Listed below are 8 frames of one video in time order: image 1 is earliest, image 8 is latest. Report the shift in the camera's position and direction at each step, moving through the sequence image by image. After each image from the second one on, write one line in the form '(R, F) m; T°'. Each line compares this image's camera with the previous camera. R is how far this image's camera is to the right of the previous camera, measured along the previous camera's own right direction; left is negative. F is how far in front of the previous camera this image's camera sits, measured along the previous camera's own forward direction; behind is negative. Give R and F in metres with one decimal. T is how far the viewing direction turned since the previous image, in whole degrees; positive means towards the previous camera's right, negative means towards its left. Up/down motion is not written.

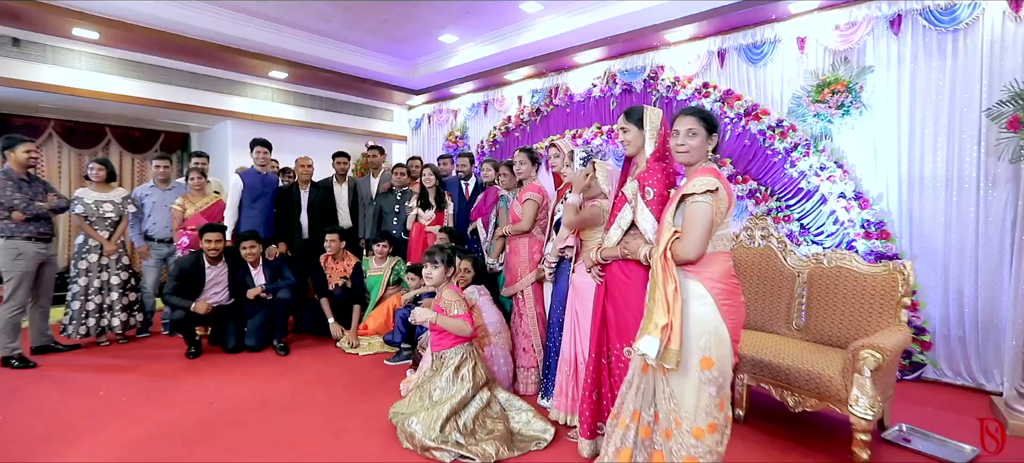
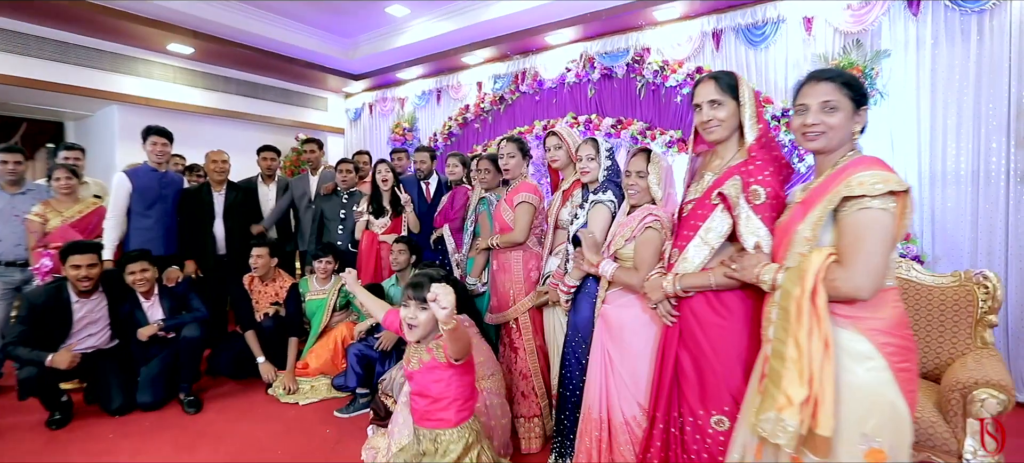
(-0.3, +0.7) m; +8°
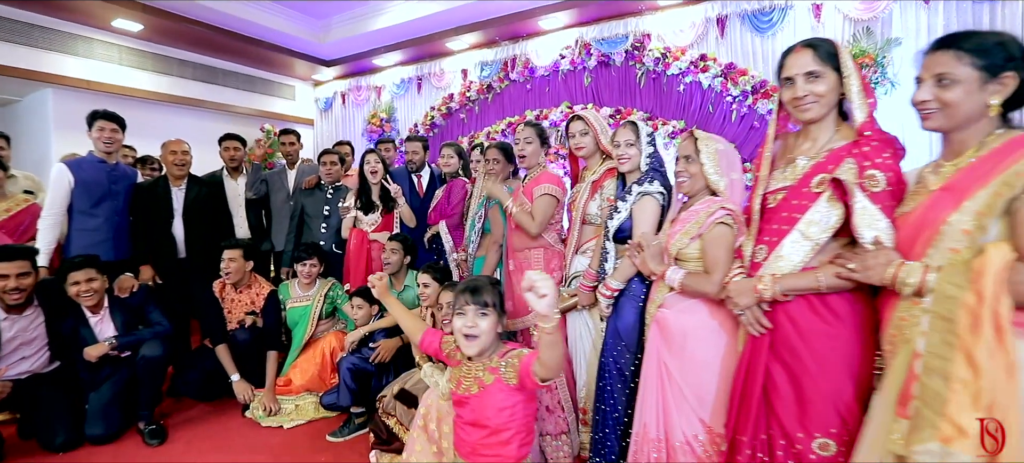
(-0.3, +0.3) m; +5°
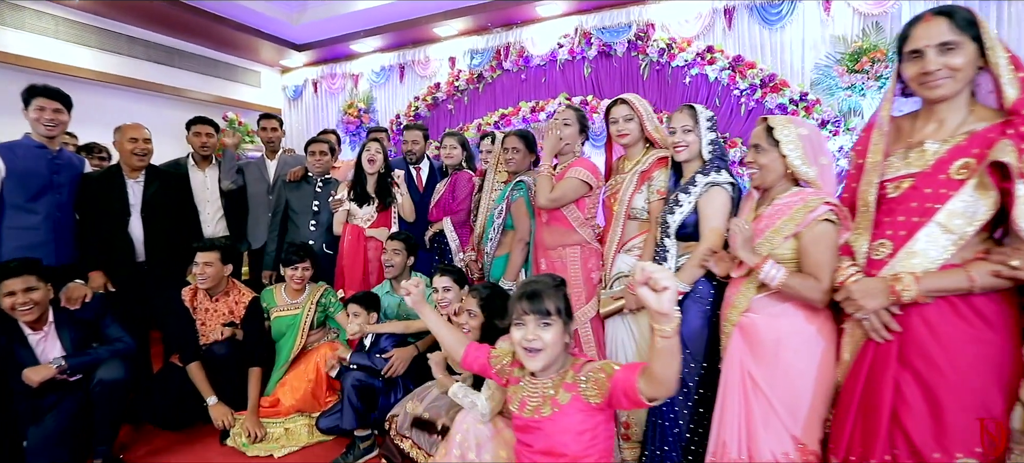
(-0.3, +0.3) m; +5°
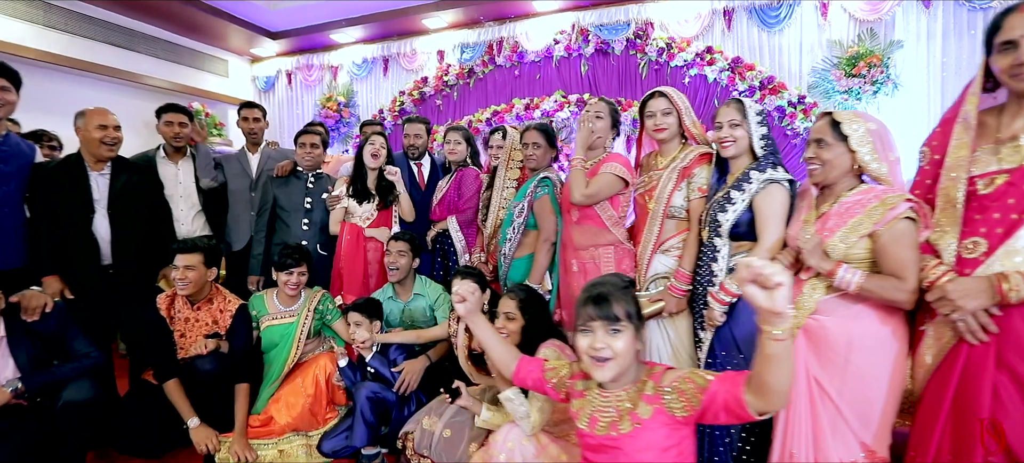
(-0.3, +0.2) m; +5°
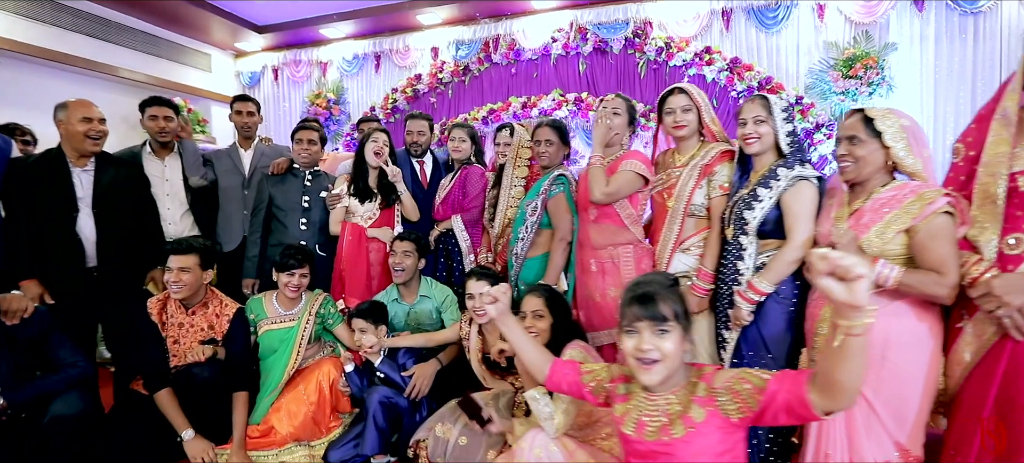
(-0.2, +0.1) m; +3°
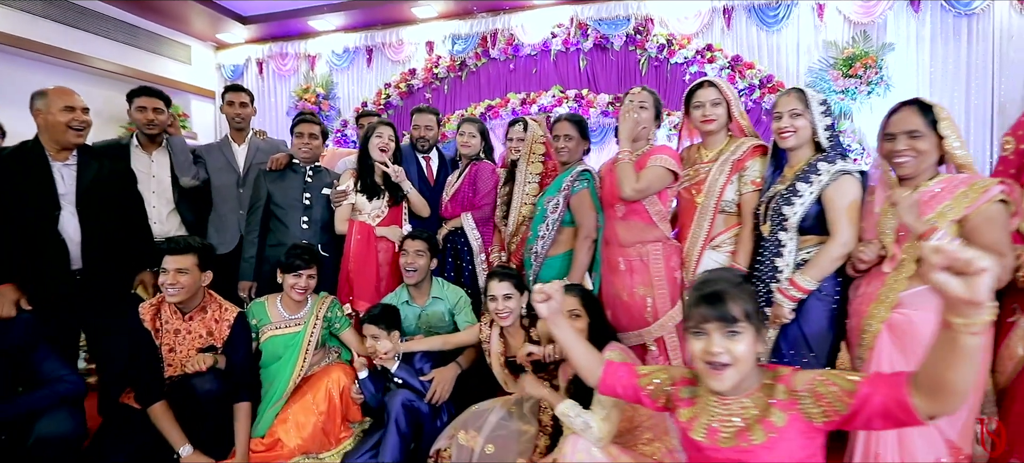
(-0.2, +0.1) m; +3°
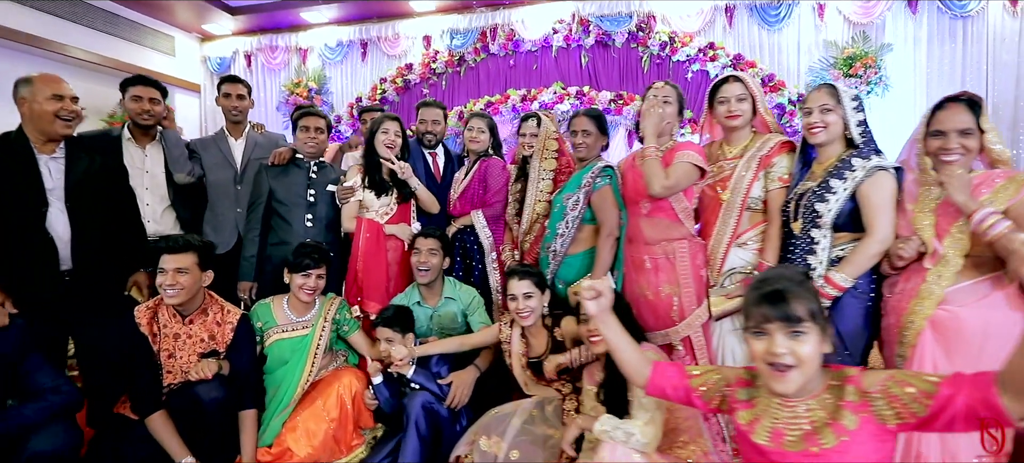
(-0.2, +0.1) m; +2°
